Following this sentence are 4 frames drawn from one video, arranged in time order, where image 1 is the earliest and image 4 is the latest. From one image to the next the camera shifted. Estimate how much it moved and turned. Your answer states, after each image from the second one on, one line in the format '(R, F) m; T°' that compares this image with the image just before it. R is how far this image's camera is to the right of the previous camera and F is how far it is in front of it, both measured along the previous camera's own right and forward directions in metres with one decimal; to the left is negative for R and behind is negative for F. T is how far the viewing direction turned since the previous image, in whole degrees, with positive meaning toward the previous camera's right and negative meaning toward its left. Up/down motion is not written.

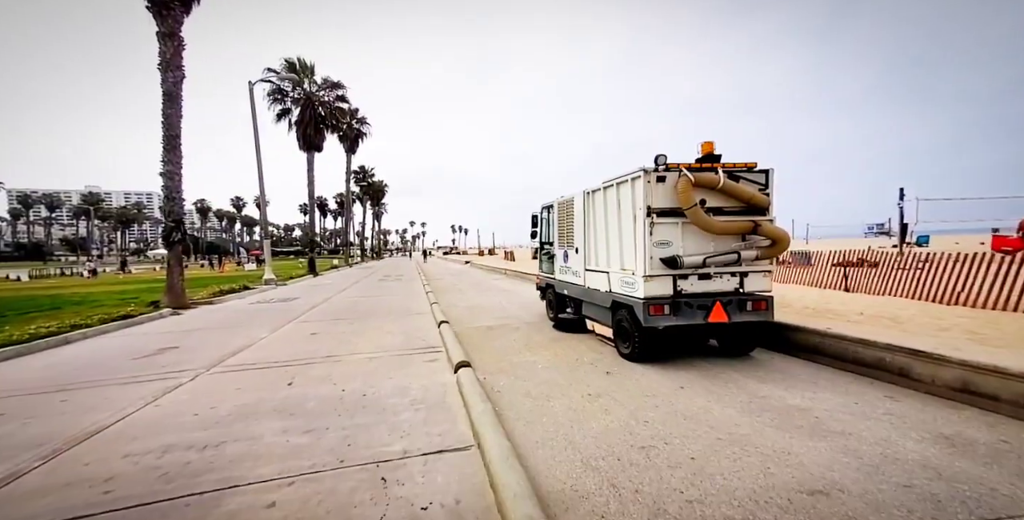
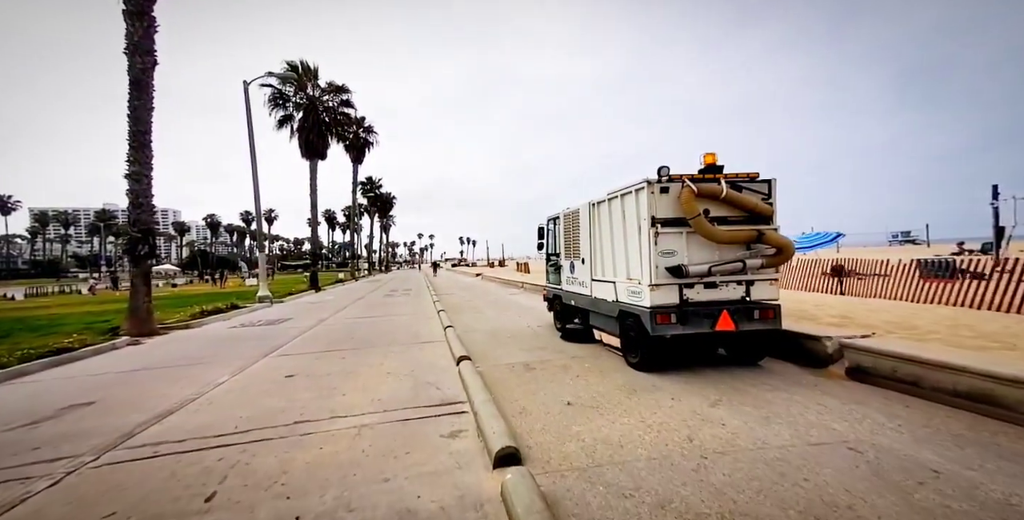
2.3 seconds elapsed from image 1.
(-0.5, +2.2) m; -1°
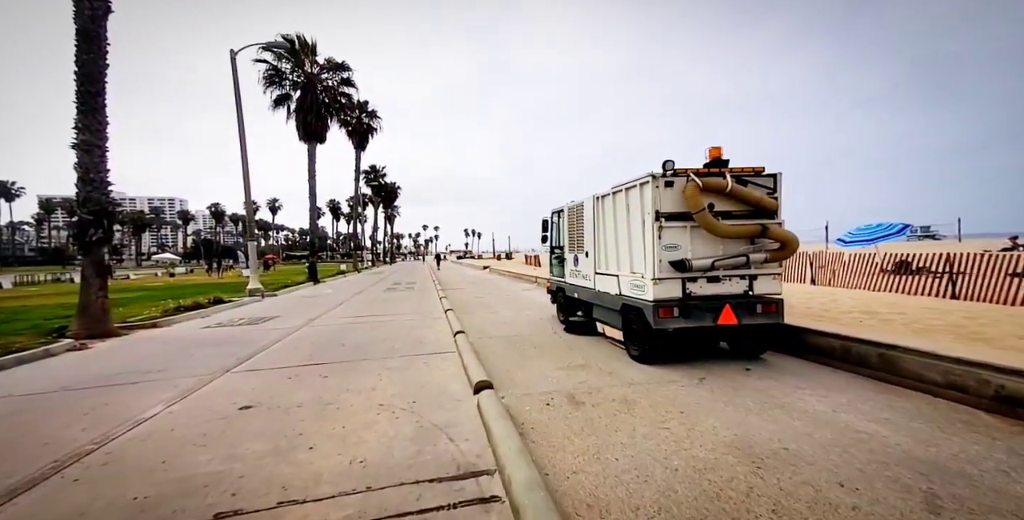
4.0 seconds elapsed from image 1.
(-0.4, +1.8) m; -1°
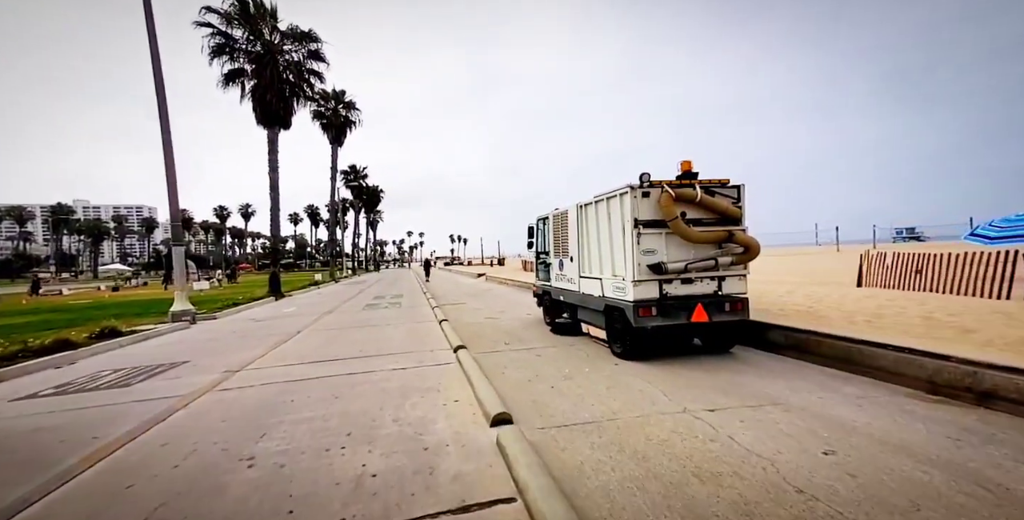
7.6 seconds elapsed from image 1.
(-1.1, +4.3) m; +2°
